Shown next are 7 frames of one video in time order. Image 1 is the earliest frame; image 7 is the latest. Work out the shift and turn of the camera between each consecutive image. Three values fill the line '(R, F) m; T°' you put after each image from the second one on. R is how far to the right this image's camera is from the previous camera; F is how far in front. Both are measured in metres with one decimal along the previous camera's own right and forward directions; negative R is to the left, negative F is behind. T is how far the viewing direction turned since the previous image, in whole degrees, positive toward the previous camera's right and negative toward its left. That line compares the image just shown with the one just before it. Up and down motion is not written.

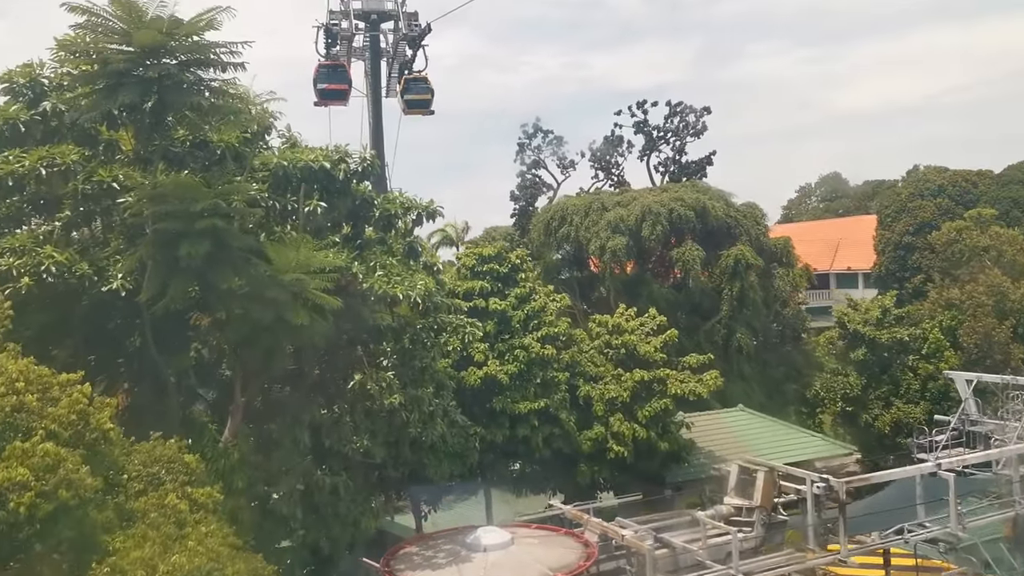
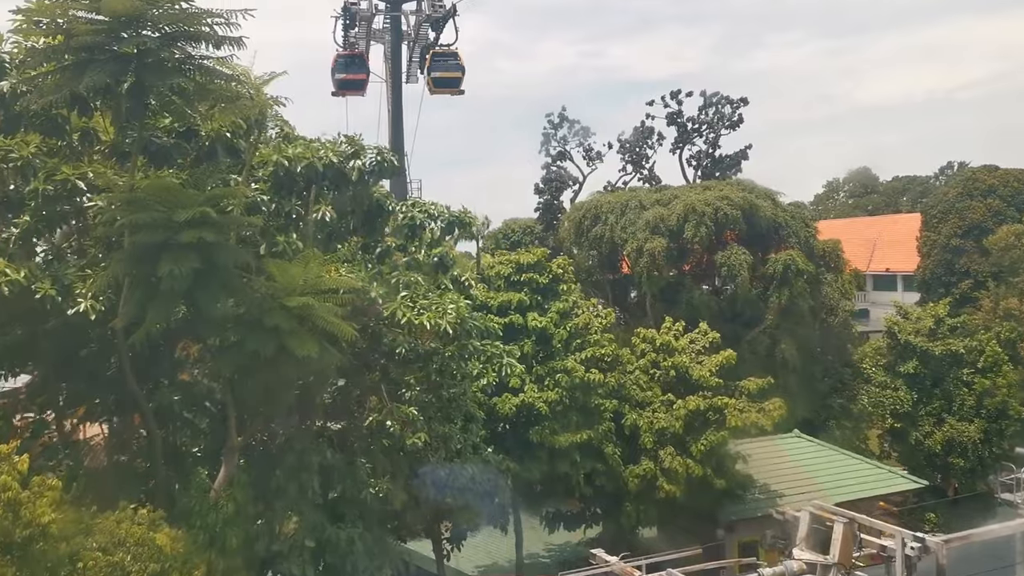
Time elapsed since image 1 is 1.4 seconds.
(-0.4, +1.6) m; -1°
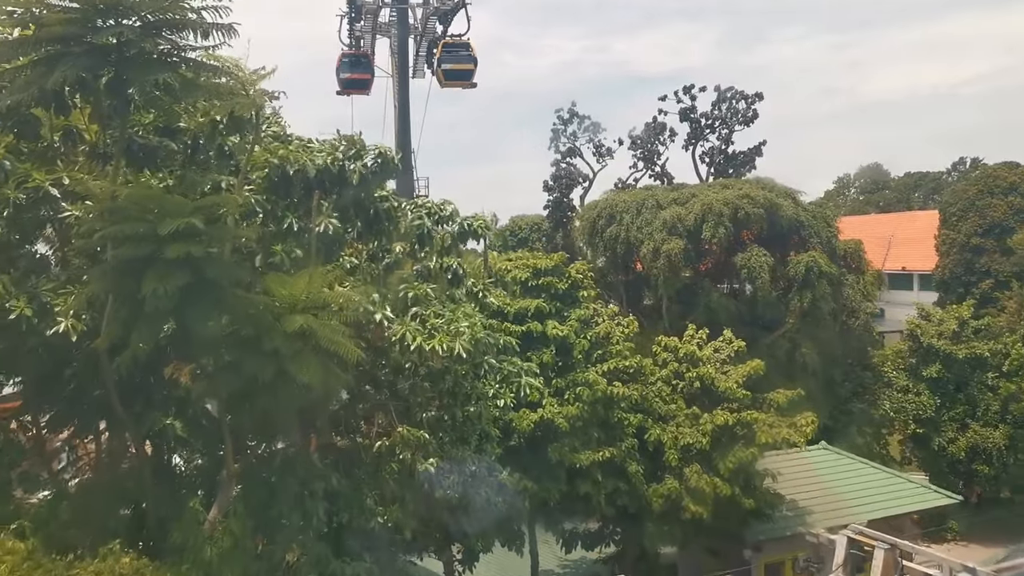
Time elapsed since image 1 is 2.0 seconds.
(-0.2, +0.7) m; 0°
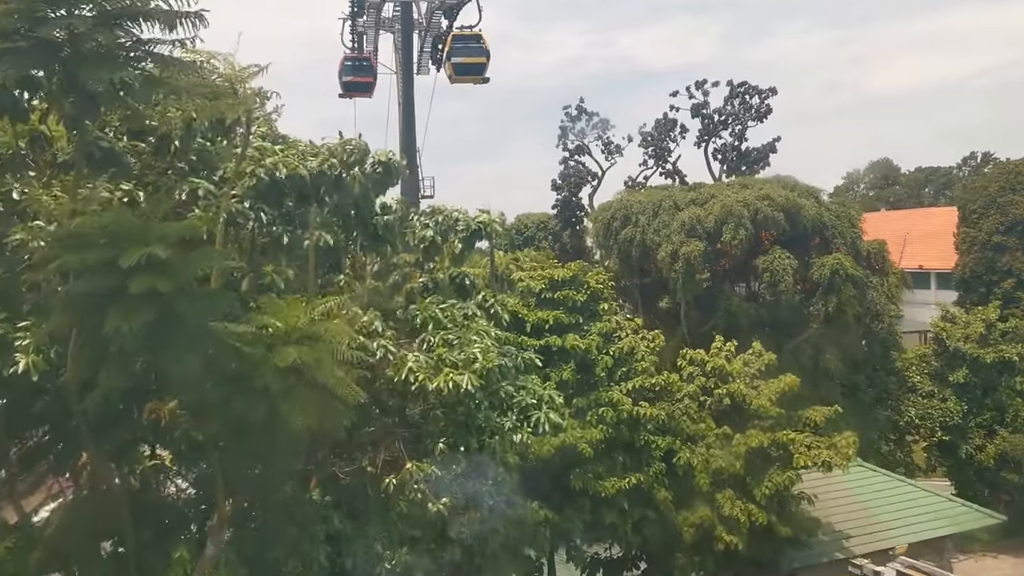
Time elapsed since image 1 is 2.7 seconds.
(-0.2, +0.8) m; 0°
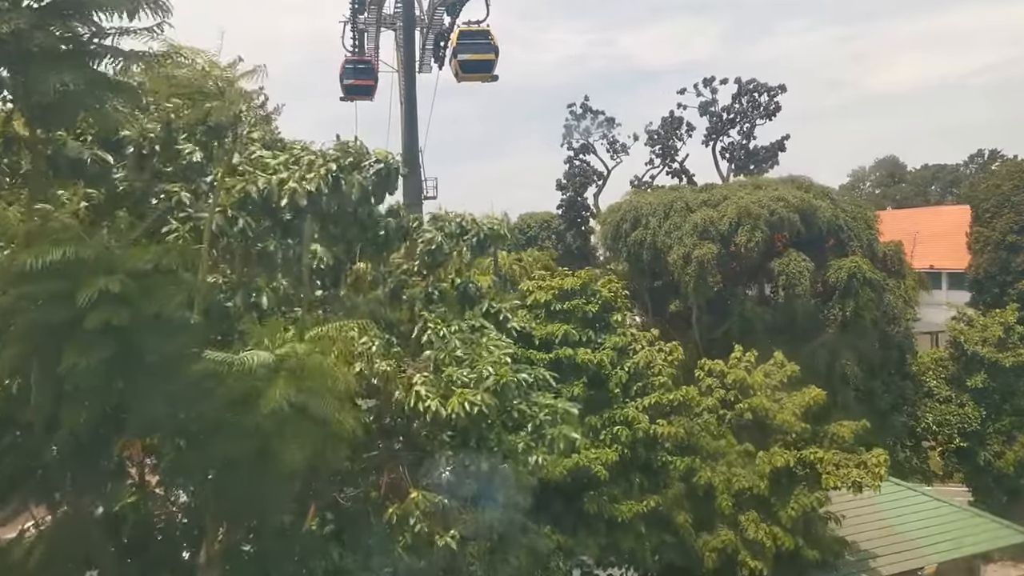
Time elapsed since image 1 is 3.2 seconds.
(-0.1, +0.6) m; 0°
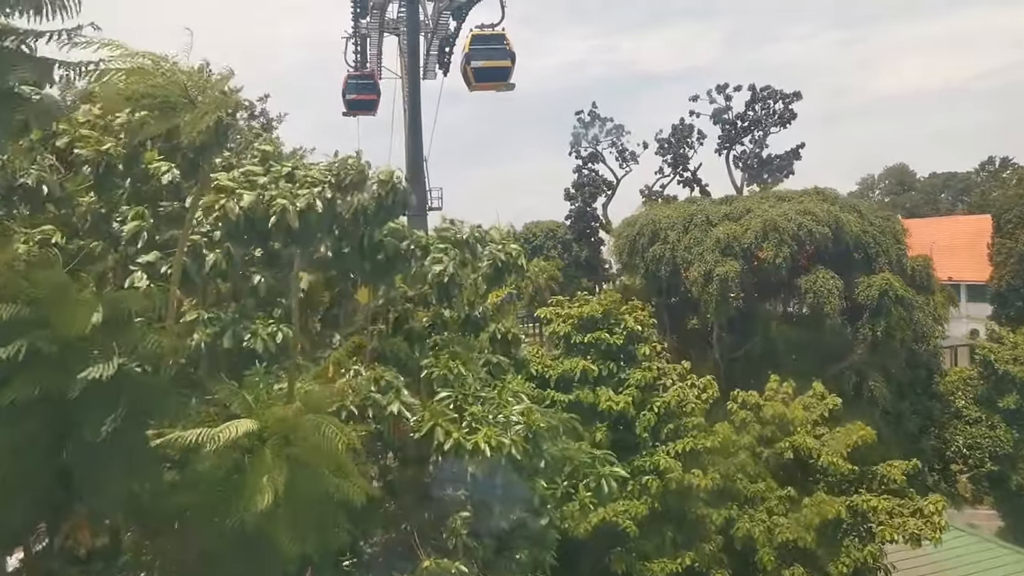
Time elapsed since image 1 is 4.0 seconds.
(-0.2, +0.9) m; 0°
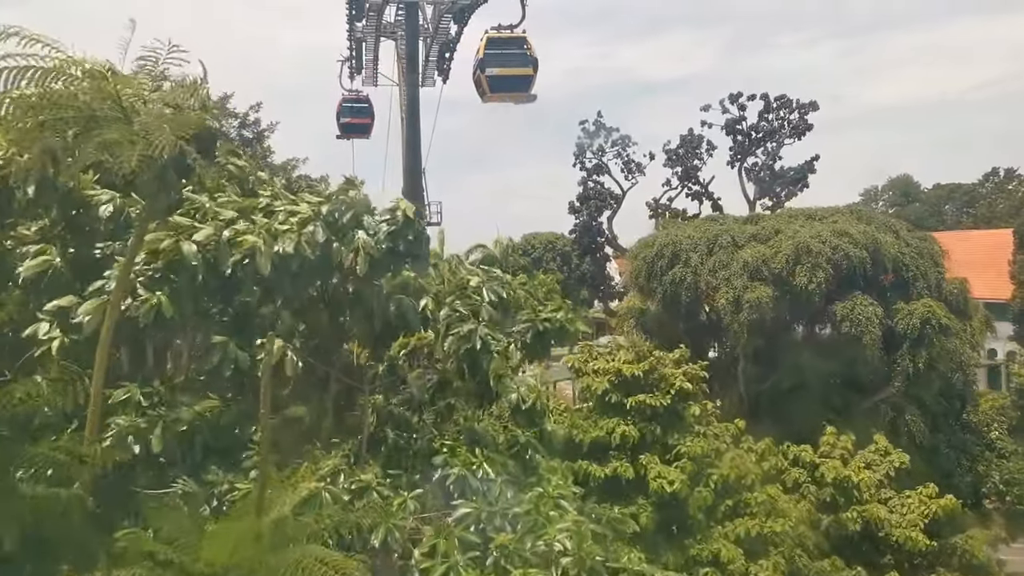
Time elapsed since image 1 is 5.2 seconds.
(-0.3, +1.4) m; 0°
